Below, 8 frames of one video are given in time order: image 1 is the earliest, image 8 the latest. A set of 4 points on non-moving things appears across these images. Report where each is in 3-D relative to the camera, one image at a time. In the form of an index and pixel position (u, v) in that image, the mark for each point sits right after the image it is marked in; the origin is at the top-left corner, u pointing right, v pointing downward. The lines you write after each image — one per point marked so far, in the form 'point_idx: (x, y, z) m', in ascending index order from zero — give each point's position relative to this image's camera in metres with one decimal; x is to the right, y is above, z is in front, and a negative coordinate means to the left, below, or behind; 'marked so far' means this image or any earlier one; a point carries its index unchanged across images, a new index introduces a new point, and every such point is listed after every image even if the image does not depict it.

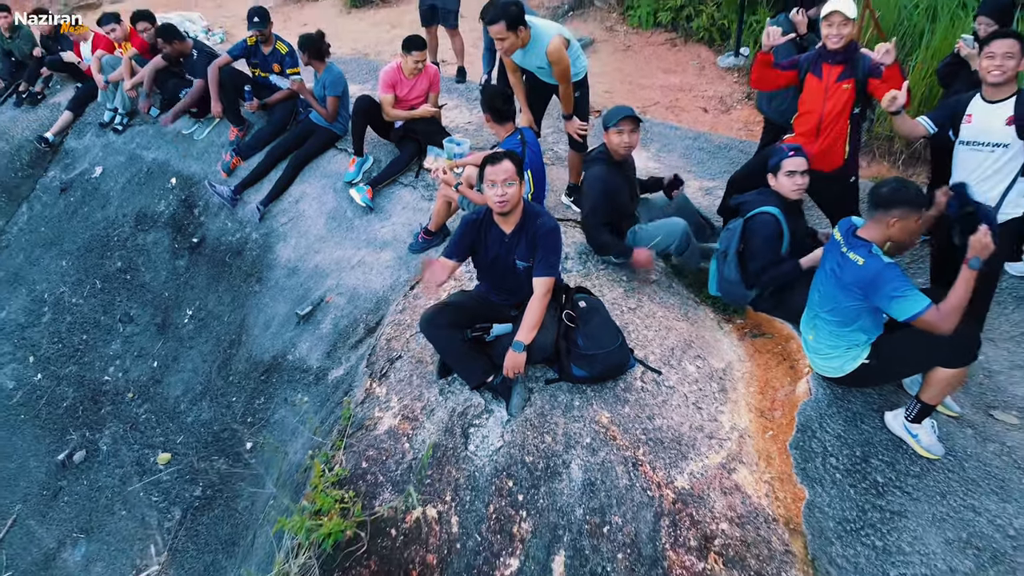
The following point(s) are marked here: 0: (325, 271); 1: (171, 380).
0: (-0.8, +0.1, +3.6) m
1: (-1.6, -0.4, +3.9) m
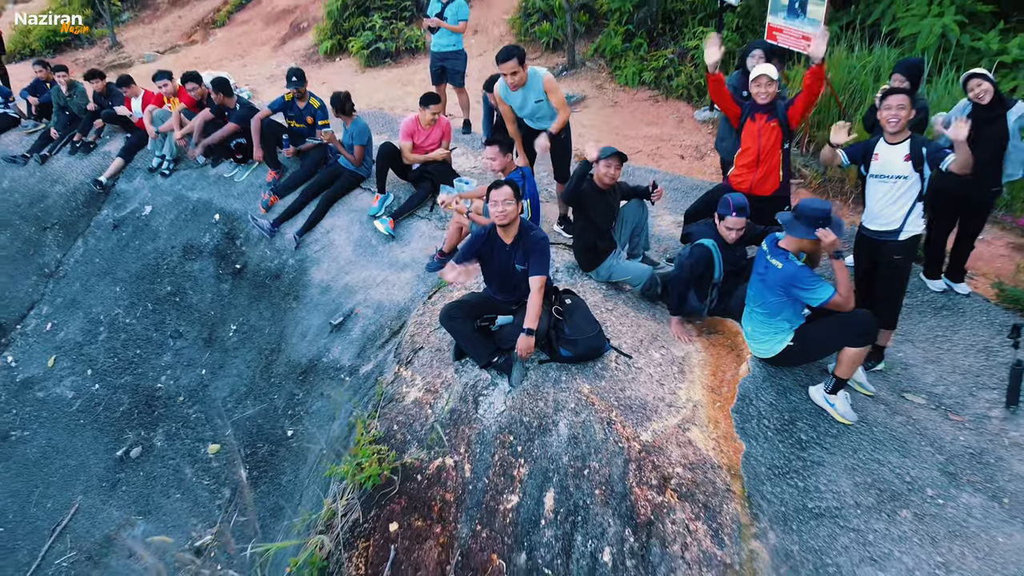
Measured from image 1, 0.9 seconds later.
0: (-0.8, 0.0, +4.3) m
1: (-1.6, -0.5, +4.5) m
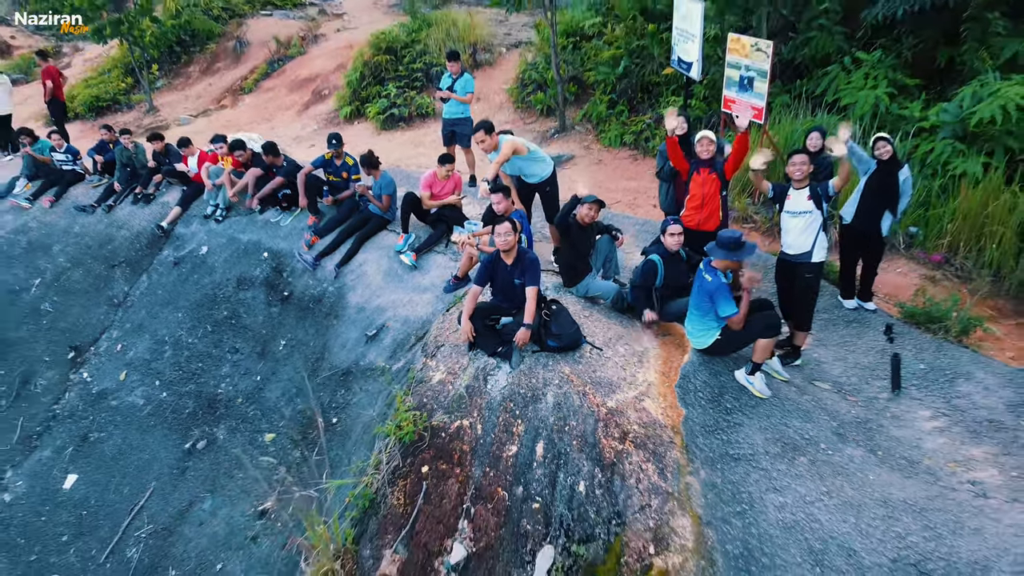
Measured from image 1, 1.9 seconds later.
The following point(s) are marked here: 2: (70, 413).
0: (-0.8, -0.1, +5.3) m
1: (-1.6, -0.7, +5.5) m
2: (-3.4, -0.9, +6.3) m
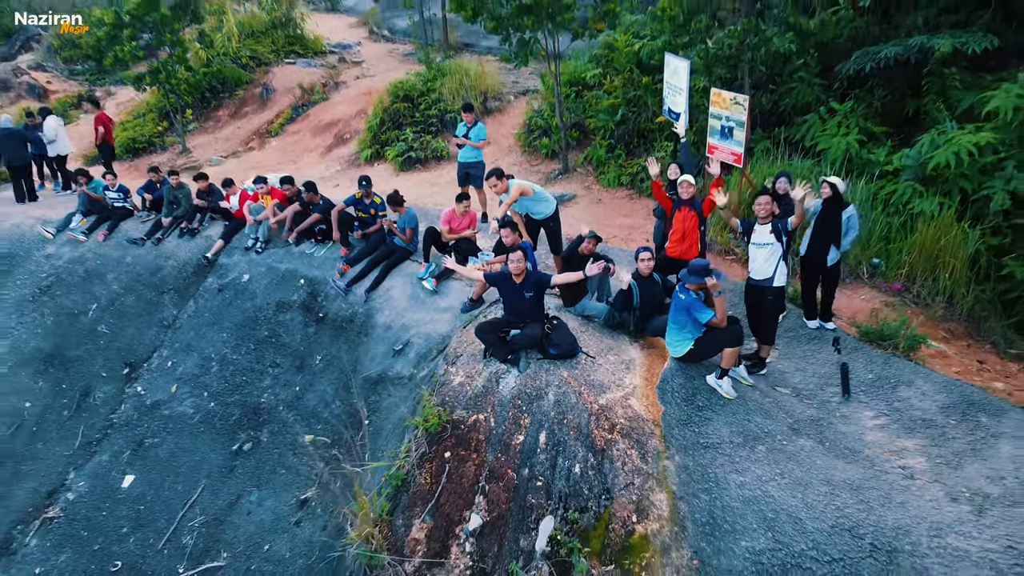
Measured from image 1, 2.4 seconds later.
0: (-0.8, -0.3, +6.1) m
1: (-1.6, -0.8, +6.3) m
2: (-3.3, -1.1, +7.1) m
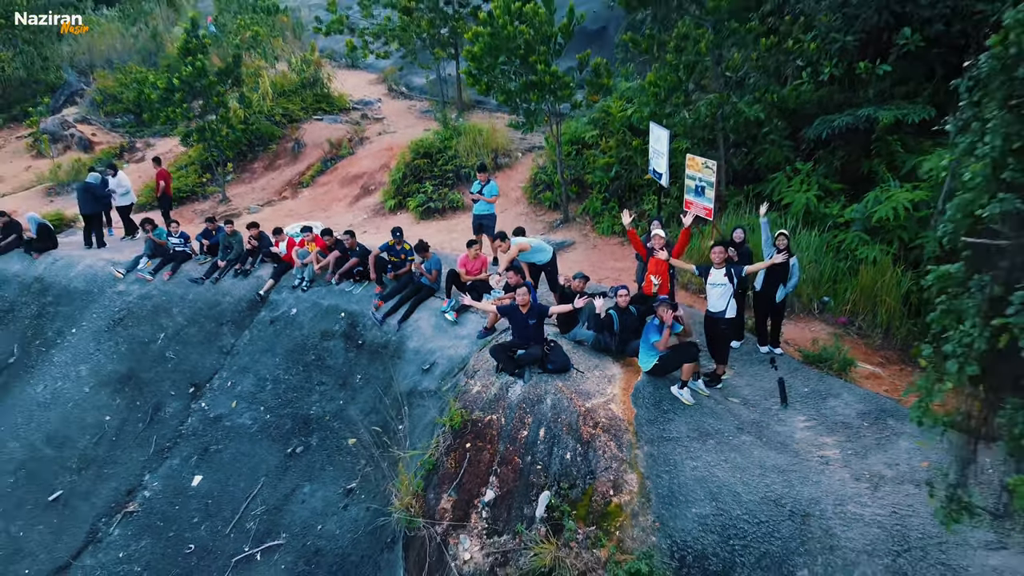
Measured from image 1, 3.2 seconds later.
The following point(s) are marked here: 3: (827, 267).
0: (-0.7, -0.5, +7.4) m
1: (-1.5, -1.1, +7.6) m
2: (-3.3, -1.5, +8.4) m
3: (+3.3, +0.2, +8.6) m
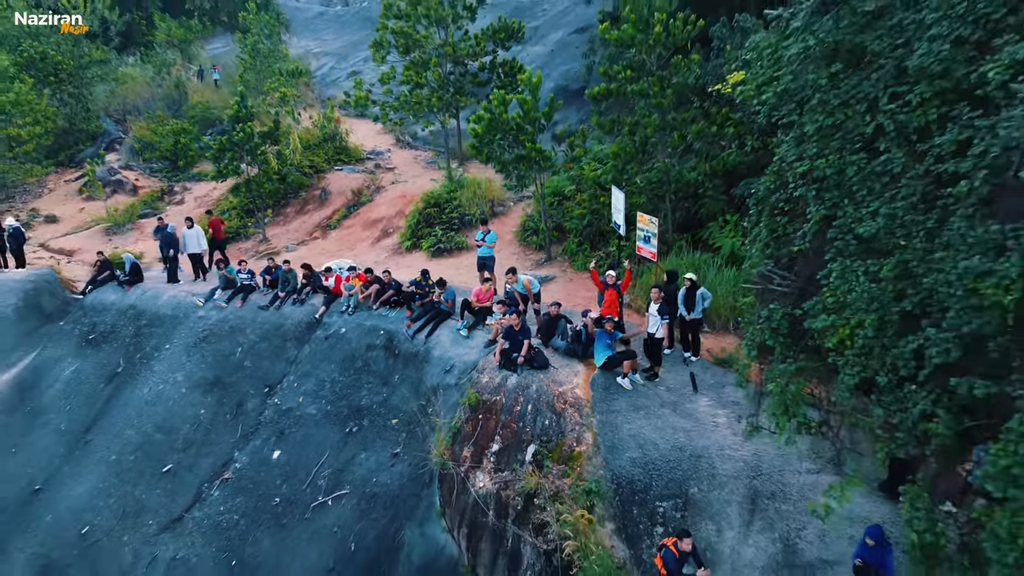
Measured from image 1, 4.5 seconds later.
0: (-0.8, -0.9, +10.4) m
1: (-1.6, -1.4, +10.5) m
2: (-3.3, -1.8, +11.3) m
3: (+3.2, -0.1, +11.6) m
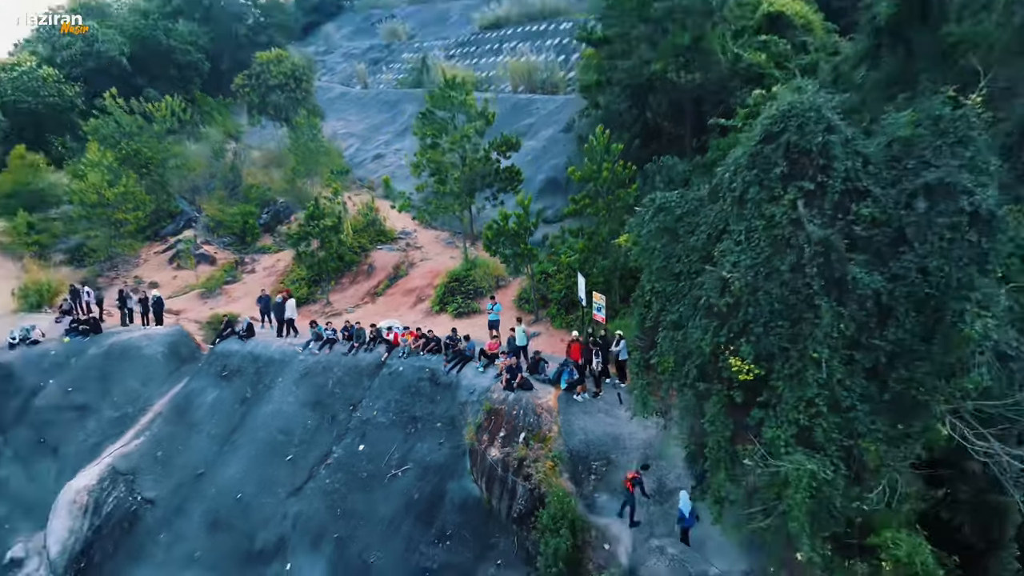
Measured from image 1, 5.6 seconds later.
0: (-0.8, -1.9, +16.6) m
1: (-1.6, -2.5, +16.8) m
2: (-3.3, -2.9, +17.5) m
3: (+3.2, -1.3, +17.9) m
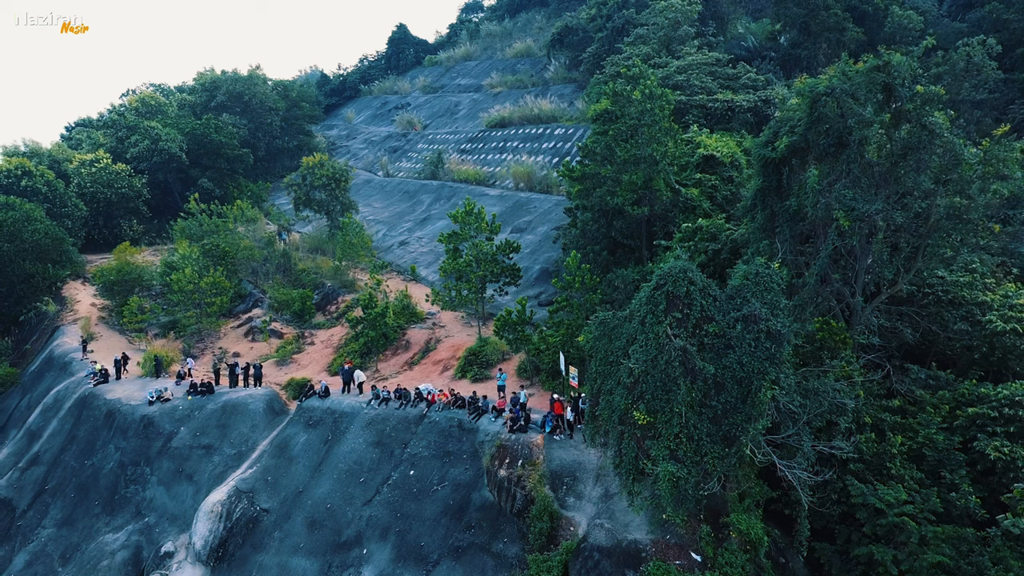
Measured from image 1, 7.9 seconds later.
0: (-0.7, -4.3, +24.8) m
1: (-1.5, -4.9, +24.9) m
2: (-3.3, -5.3, +25.7) m
3: (+3.3, -3.7, +26.2) m
